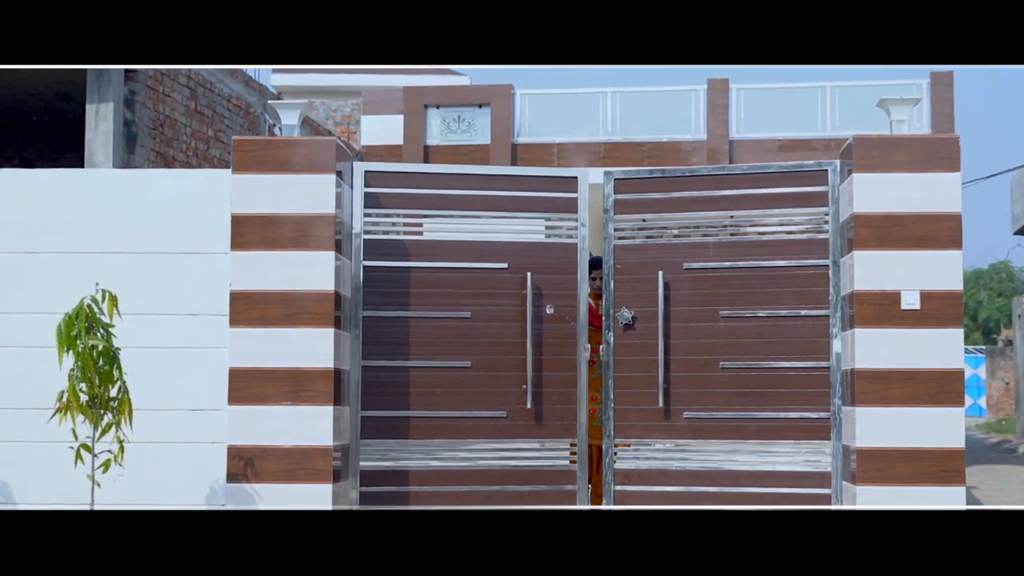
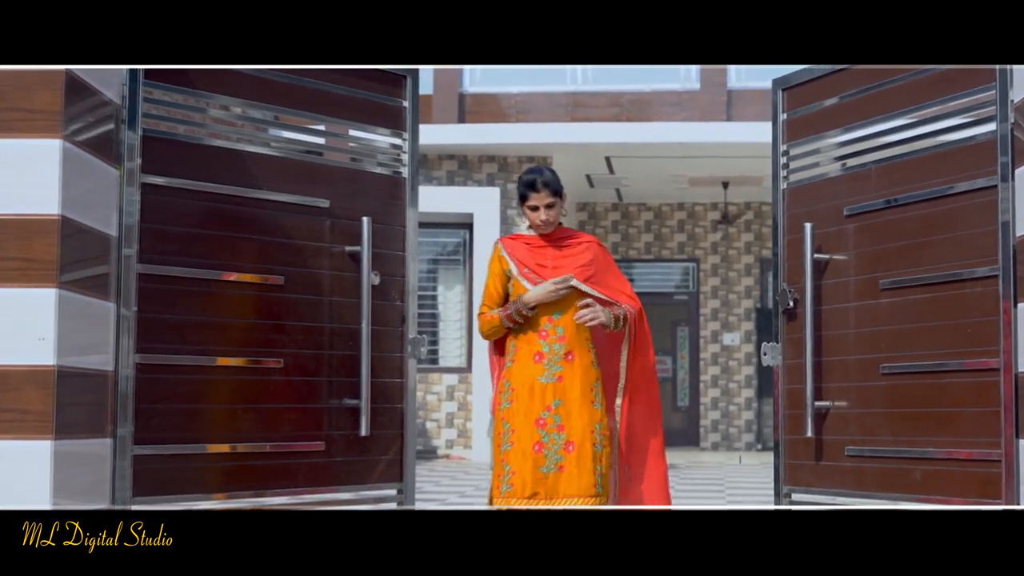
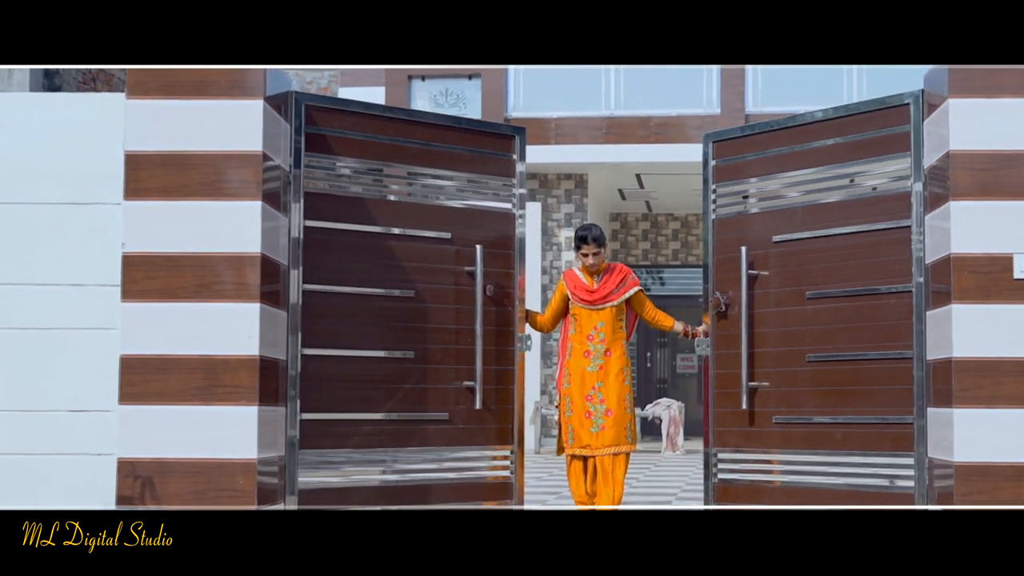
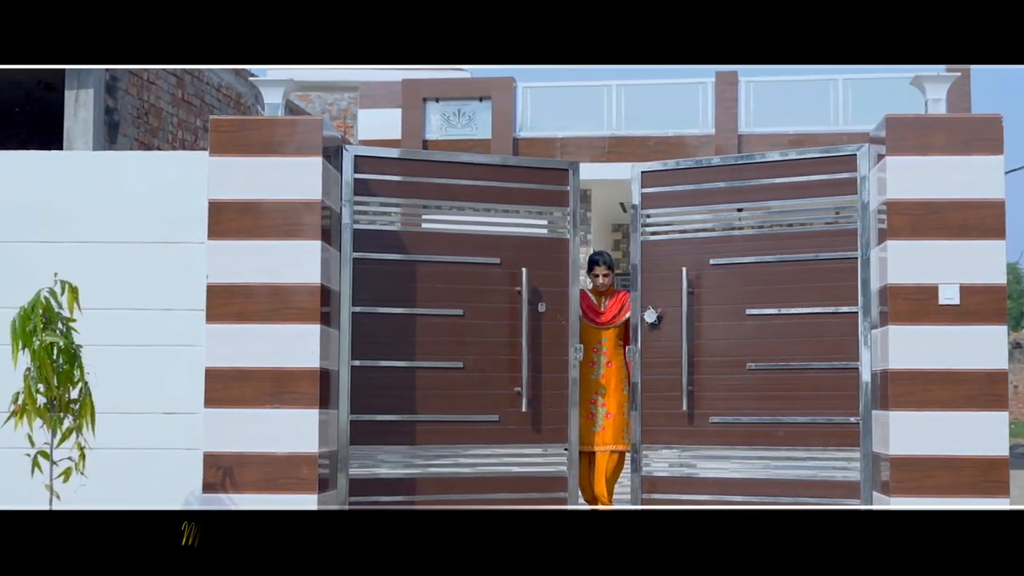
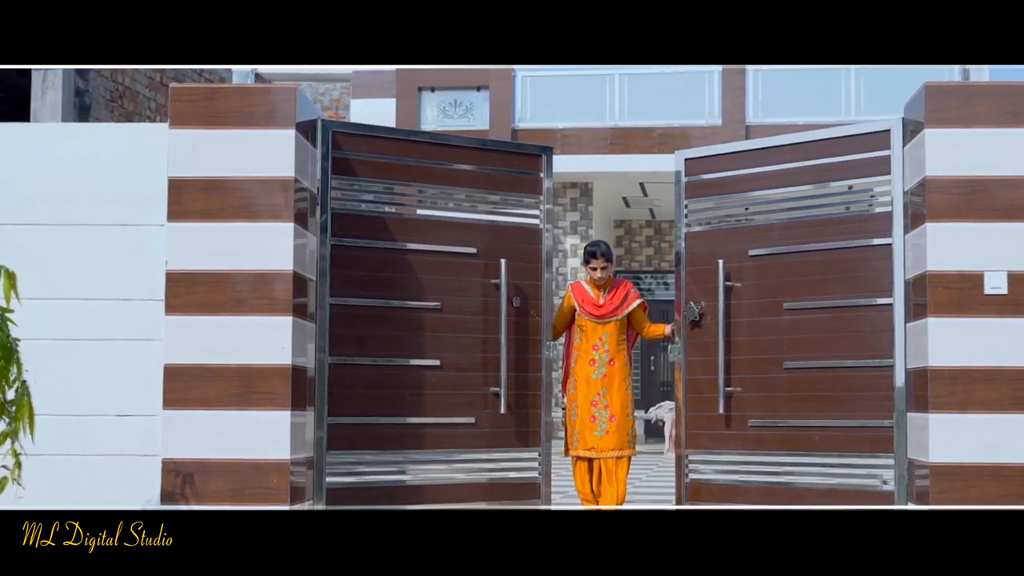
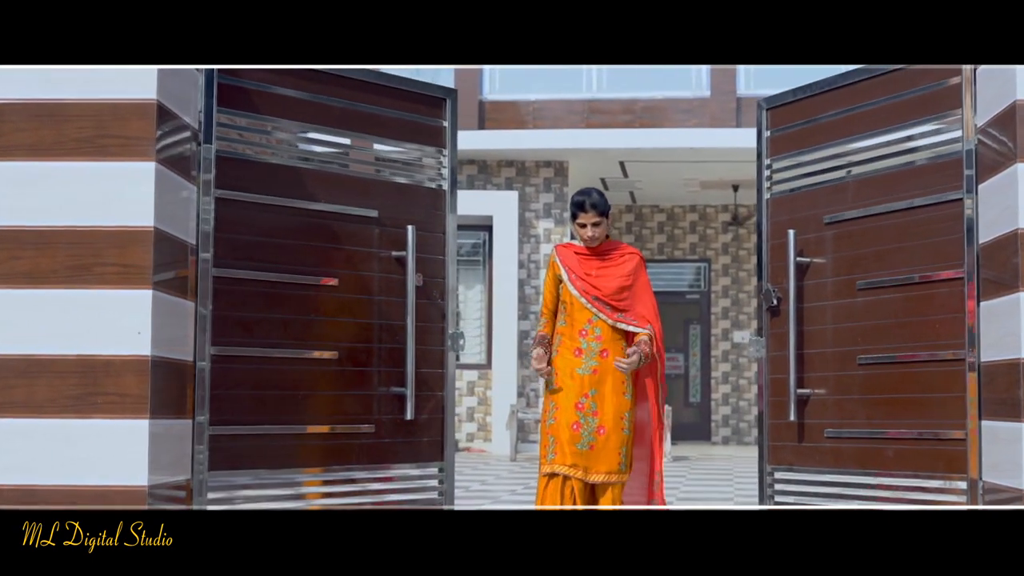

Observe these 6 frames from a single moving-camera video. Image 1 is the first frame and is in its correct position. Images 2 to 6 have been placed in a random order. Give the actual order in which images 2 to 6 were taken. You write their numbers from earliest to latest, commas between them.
4, 5, 3, 6, 2
